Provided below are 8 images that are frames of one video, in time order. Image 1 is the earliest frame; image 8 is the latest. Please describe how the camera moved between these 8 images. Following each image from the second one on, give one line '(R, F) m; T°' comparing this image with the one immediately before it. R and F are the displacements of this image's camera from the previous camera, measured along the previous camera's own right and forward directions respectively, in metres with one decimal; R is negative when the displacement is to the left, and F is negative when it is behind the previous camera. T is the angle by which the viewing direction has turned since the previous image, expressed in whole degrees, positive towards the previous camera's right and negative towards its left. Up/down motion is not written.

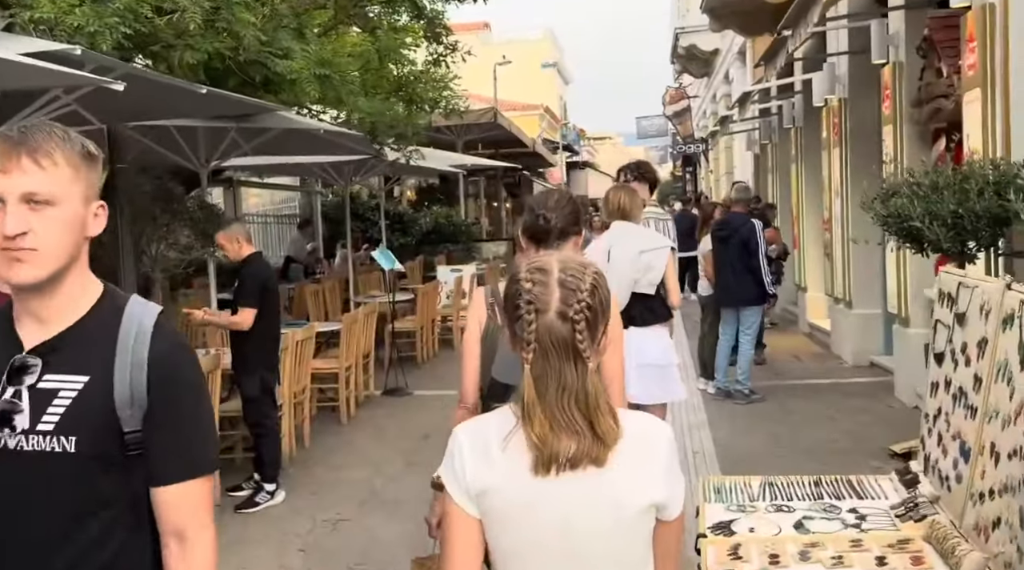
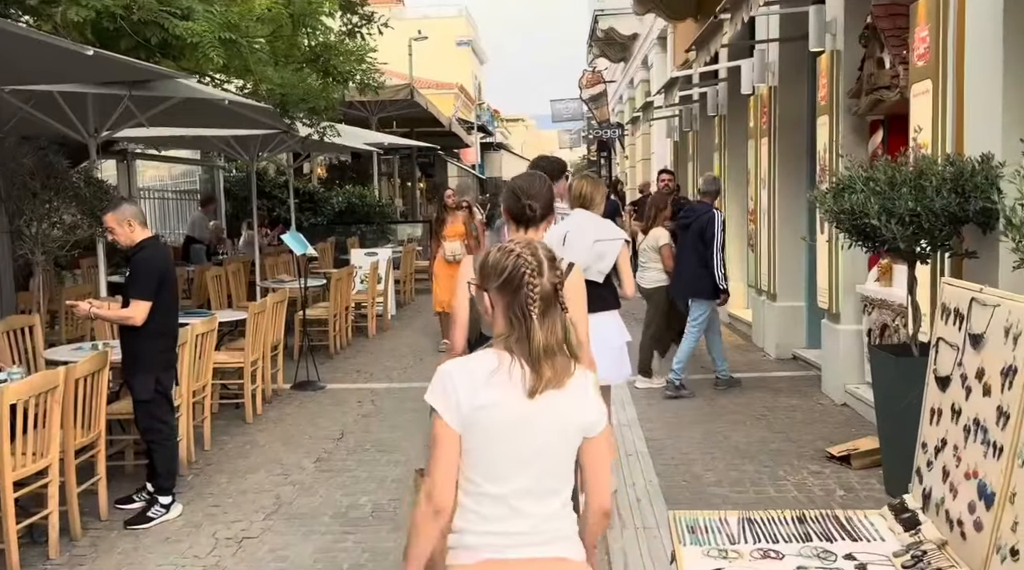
(-0.1, +0.5) m; +5°
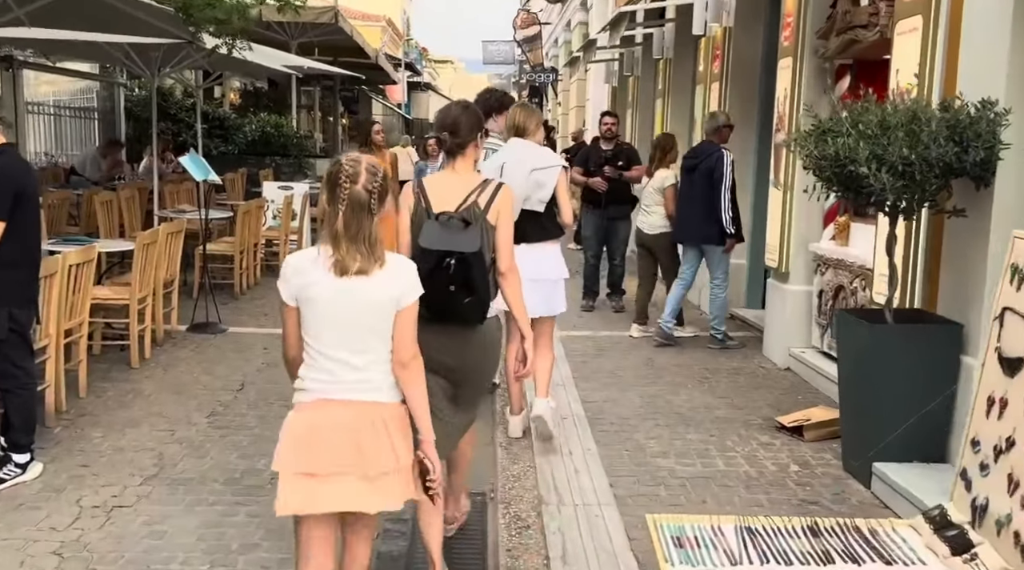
(-0.1, +0.7) m; +5°
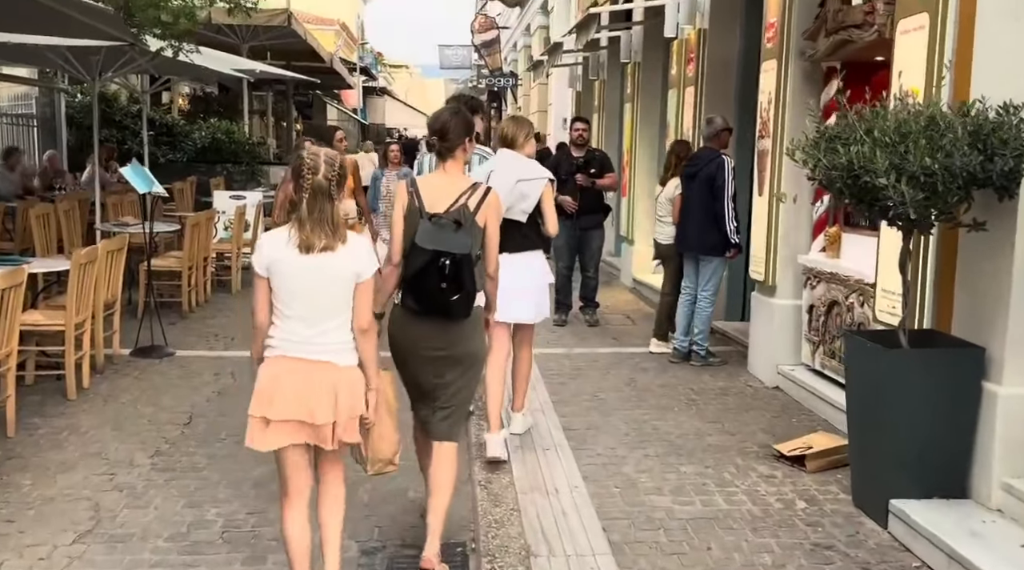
(-0.1, +0.5) m; +2°
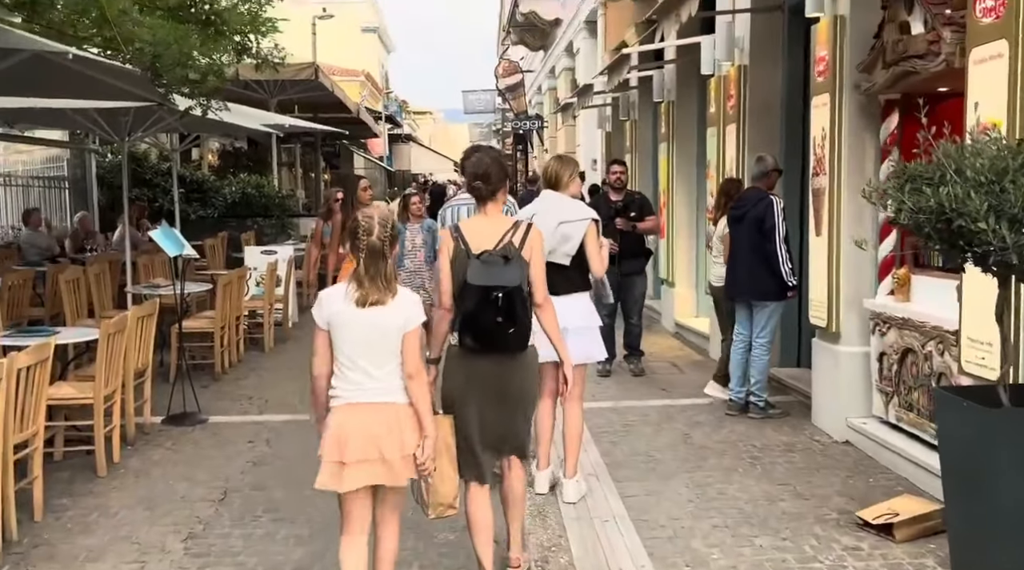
(-0.1, +0.3) m; -2°
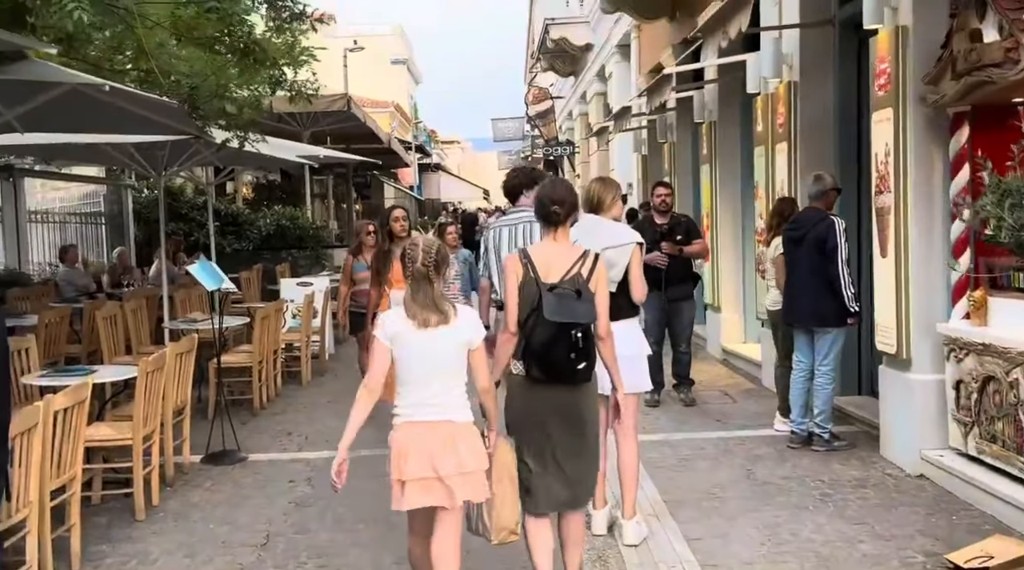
(-0.1, +0.3) m; -2°
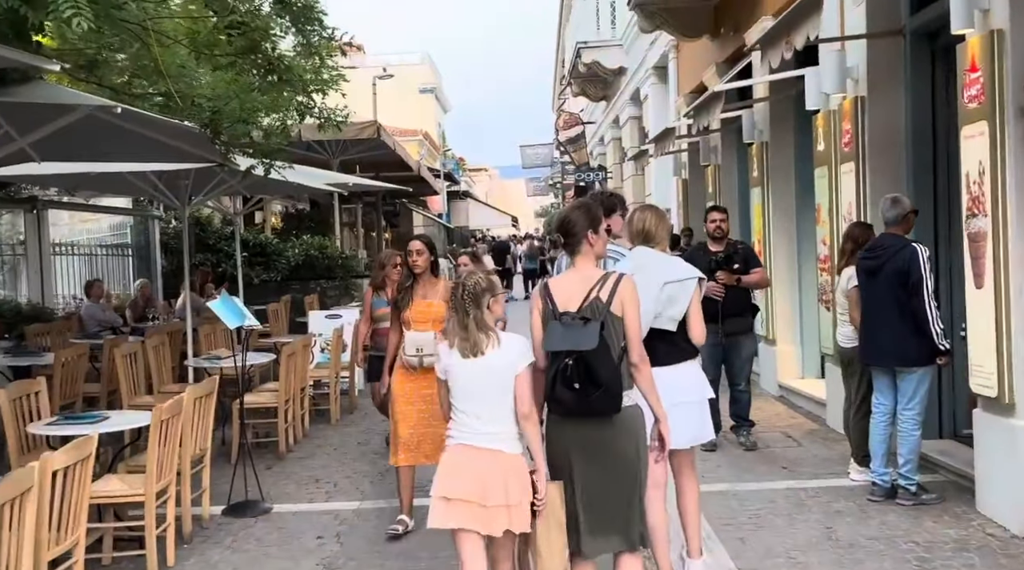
(-0.1, +0.6) m; -2°
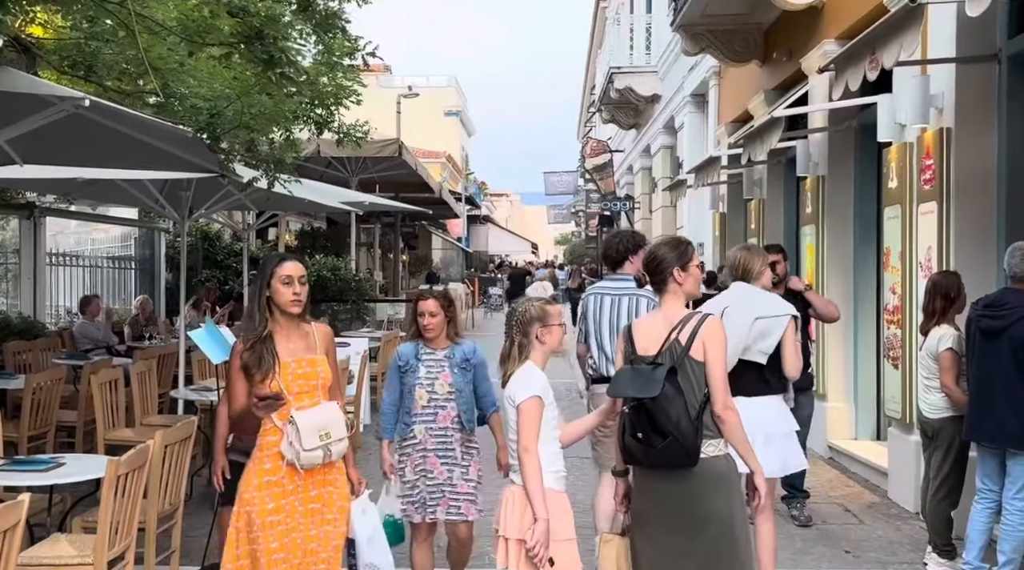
(-0.1, +1.0) m; -1°
